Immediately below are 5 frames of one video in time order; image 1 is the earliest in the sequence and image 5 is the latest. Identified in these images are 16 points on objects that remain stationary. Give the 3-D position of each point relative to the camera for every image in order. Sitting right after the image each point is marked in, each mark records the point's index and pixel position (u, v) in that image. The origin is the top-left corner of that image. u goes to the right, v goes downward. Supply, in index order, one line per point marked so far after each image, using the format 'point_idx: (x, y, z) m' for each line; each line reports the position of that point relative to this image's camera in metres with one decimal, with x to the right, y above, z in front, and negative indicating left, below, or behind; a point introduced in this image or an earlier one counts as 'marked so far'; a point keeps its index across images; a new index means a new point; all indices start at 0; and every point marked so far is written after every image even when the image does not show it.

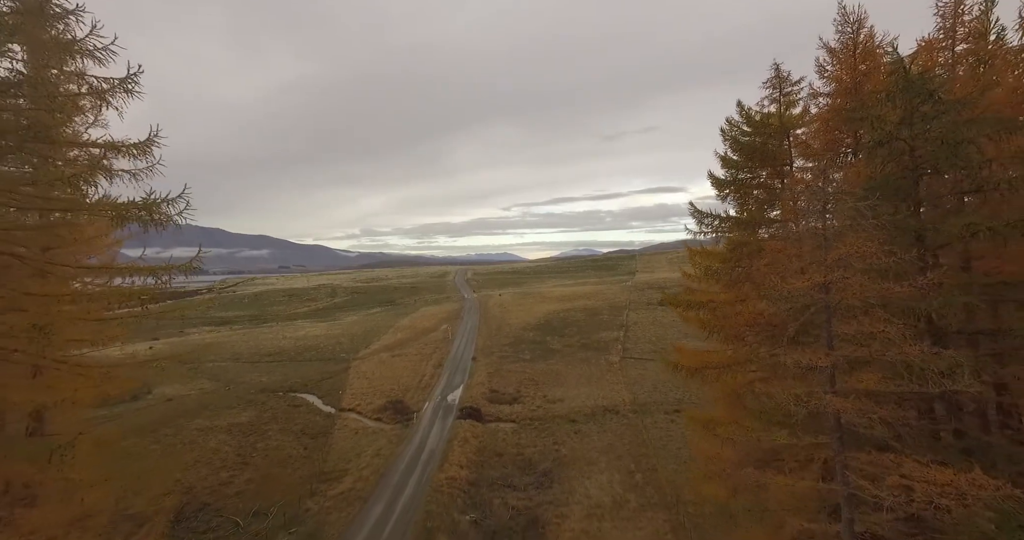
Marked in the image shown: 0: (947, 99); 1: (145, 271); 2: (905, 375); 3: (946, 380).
0: (+7.2, +2.9, +9.3) m
1: (-6.9, 0.0, +10.5) m
2: (+5.8, -1.5, +8.3) m
3: (+6.2, -1.6, +8.2) m
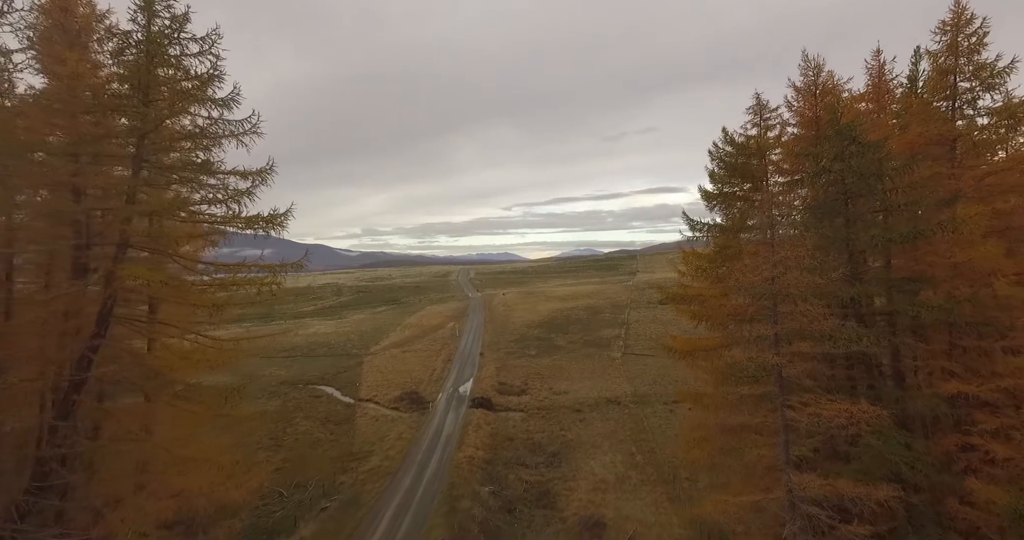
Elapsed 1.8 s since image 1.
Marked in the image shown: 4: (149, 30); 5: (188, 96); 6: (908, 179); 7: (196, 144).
0: (+8.0, +2.9, +12.7) m
1: (-6.1, +0.1, +13.9) m
2: (+6.6, -1.5, +11.7) m
3: (+7.0, -1.5, +11.6) m
4: (-8.3, +5.5, +12.8) m
5: (-7.4, +4.0, +12.9) m
6: (+9.0, +2.1, +12.7) m
7: (-7.4, +2.9, +13.2) m
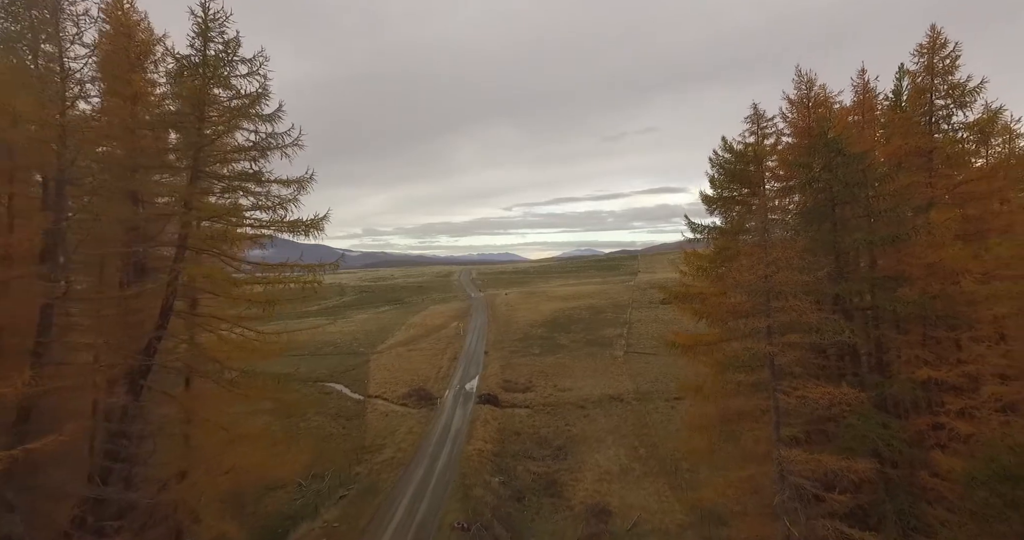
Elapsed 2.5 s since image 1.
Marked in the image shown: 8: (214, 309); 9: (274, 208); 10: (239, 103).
0: (+8.5, +2.9, +14.0) m
1: (-5.7, +0.1, +15.3) m
2: (+7.0, -1.5, +13.1) m
3: (+7.5, -1.5, +13.0) m
4: (-7.8, +5.5, +14.2) m
5: (-7.0, +4.0, +14.3) m
6: (+9.5, +2.1, +14.1) m
7: (-6.9, +2.9, +14.6) m
8: (-7.9, -1.0, +14.6) m
9: (-6.3, +1.6, +14.9) m
10: (-7.0, +4.3, +14.5) m
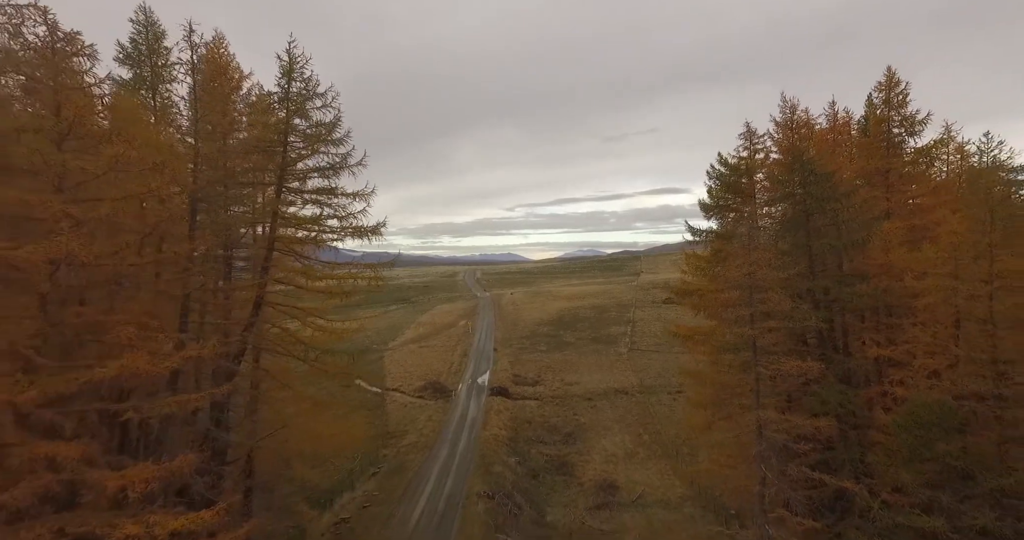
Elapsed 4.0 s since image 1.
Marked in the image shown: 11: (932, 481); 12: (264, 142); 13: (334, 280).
0: (+9.4, +2.9, +17.1) m
1: (-4.8, +0.1, +18.4) m
2: (+7.9, -1.4, +16.1) m
3: (+8.4, -1.5, +16.0) m
4: (-6.9, +5.5, +17.3) m
5: (-6.0, +4.0, +17.4) m
6: (+10.4, +2.1, +17.2) m
7: (-6.0, +3.0, +17.7) m
8: (-7.0, -1.0, +17.7) m
9: (-5.4, +1.7, +18.0) m
10: (-6.1, +4.4, +17.6) m
11: (+10.5, -5.2, +14.0) m
12: (-7.5, +3.9, +17.0) m
13: (-5.7, -0.3, +17.9) m
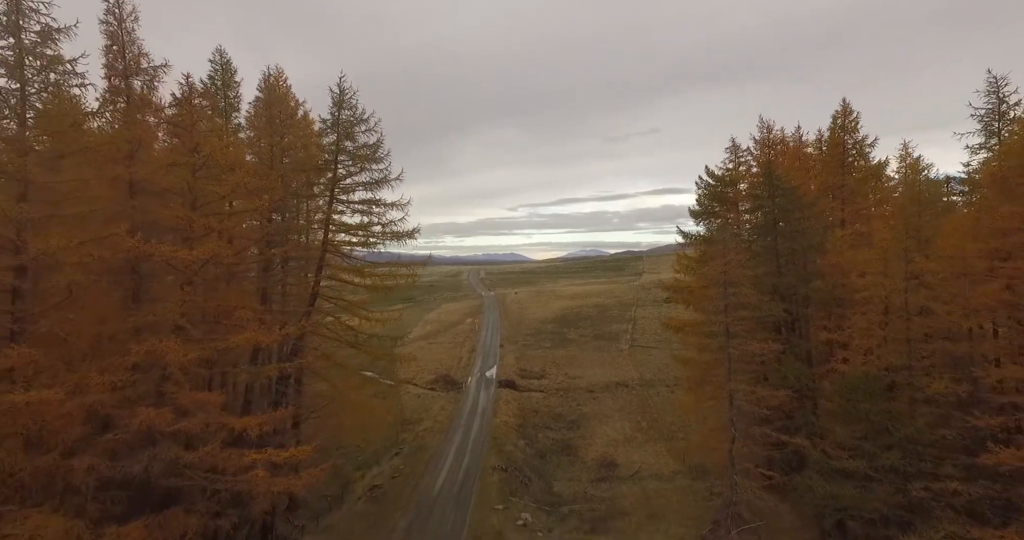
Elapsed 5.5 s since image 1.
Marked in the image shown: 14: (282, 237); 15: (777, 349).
0: (+9.9, +3.0, +20.4) m
1: (-4.2, +0.2, +21.8) m
2: (+8.5, -1.4, +19.4) m
3: (+8.9, -1.4, +19.3) m
4: (-6.3, +5.6, +20.7) m
5: (-5.5, +4.1, +20.8) m
6: (+10.9, +2.1, +20.4) m
7: (-5.5, +3.1, +21.0) m
8: (-6.4, -0.9, +21.1) m
9: (-4.8, +1.8, +21.3) m
10: (-5.6, +4.4, +20.9) m
11: (+11.0, -5.2, +17.3) m
12: (-6.9, +3.9, +20.3) m
13: (-5.1, -0.3, +21.3) m
14: (-7.8, +1.2, +20.0) m
15: (+8.7, -2.6, +18.4) m
